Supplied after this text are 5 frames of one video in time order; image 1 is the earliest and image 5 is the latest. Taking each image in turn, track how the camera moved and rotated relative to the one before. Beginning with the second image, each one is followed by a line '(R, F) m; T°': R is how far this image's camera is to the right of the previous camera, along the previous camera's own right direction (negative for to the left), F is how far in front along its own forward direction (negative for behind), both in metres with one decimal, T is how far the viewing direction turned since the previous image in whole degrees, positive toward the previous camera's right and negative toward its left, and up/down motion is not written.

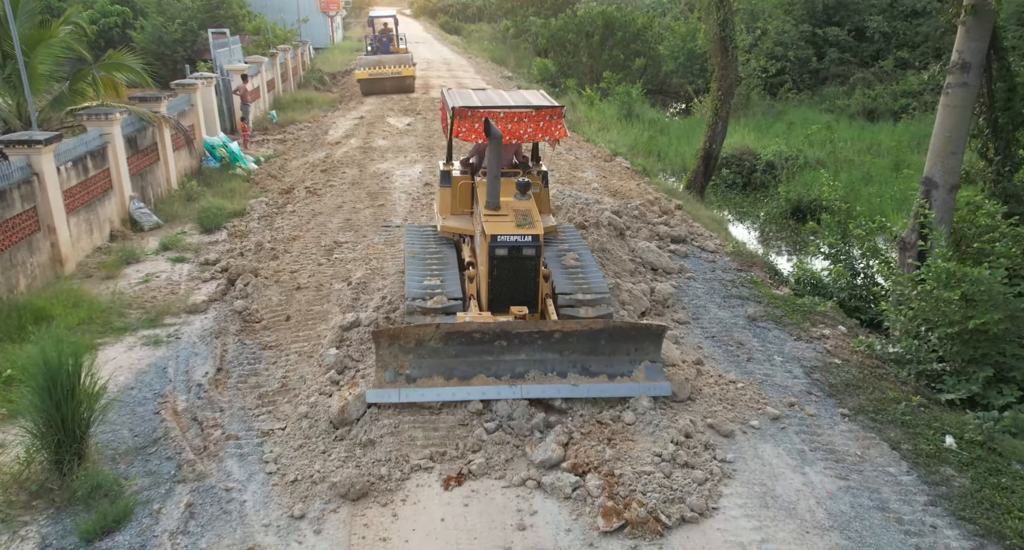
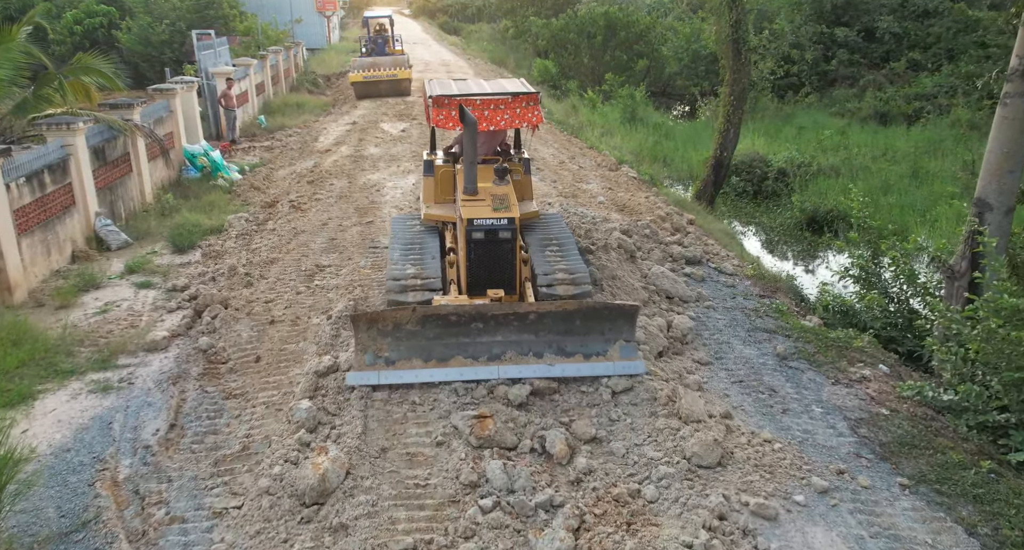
(0.0, +0.9) m; 0°
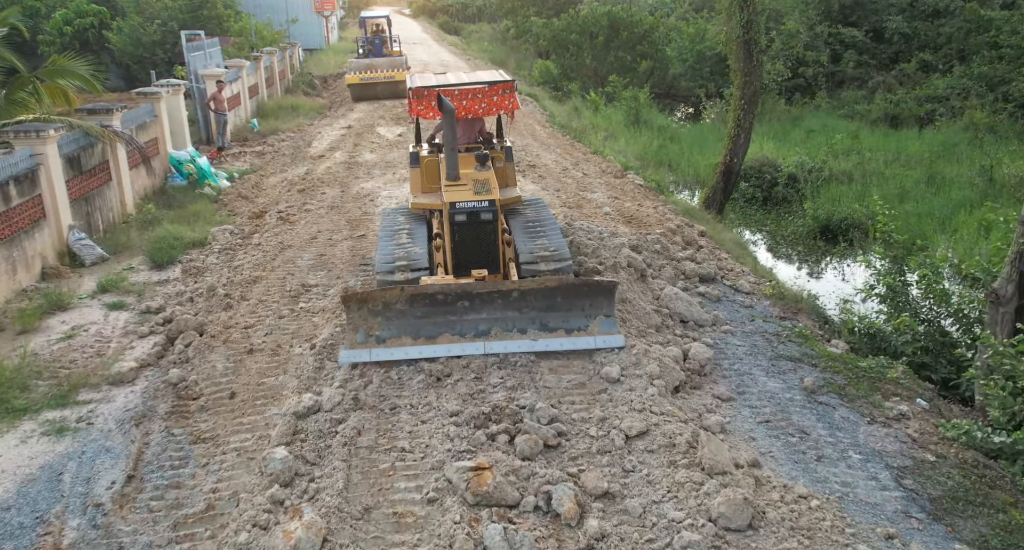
(0.0, +0.6) m; 0°
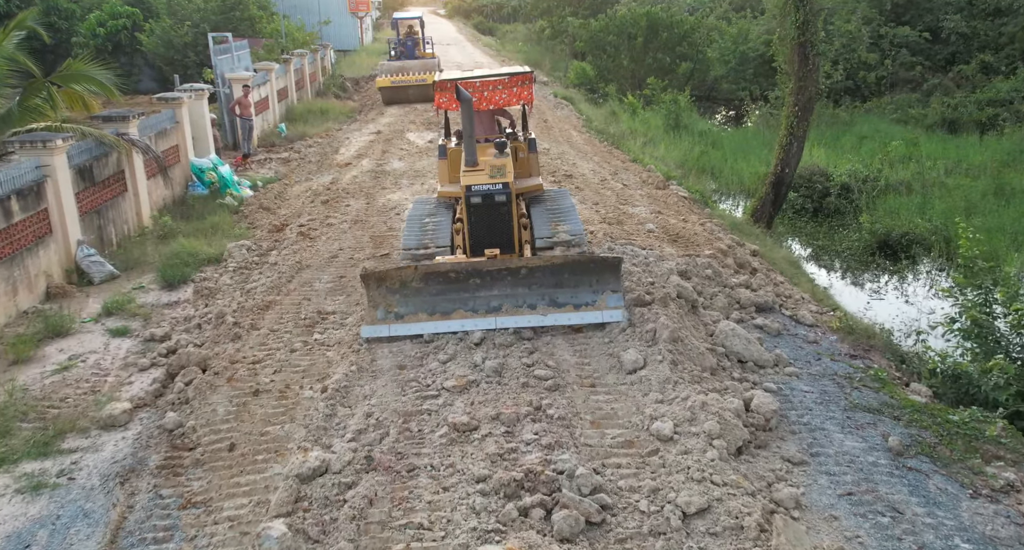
(0.0, +0.8) m; -2°
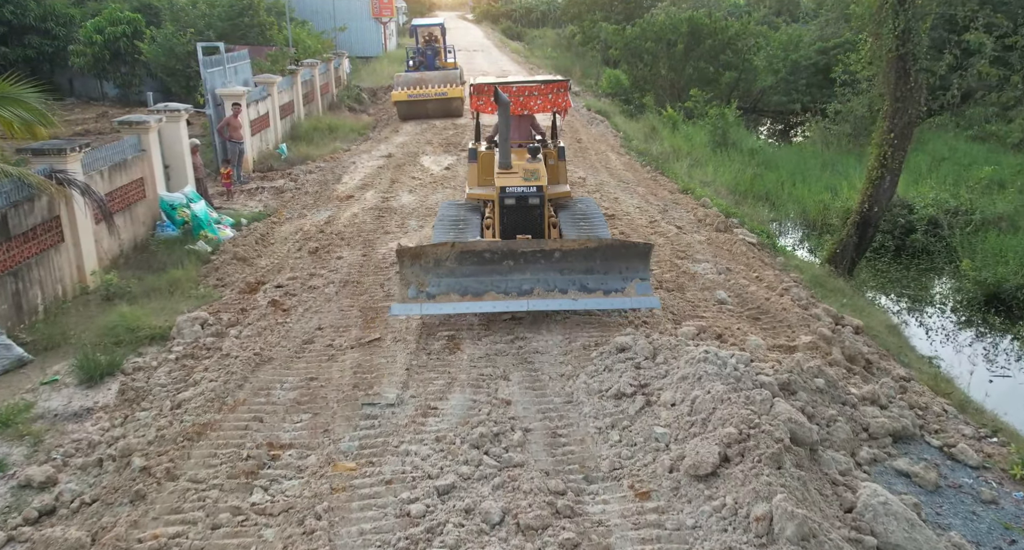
(-0.1, +2.2) m; -2°
